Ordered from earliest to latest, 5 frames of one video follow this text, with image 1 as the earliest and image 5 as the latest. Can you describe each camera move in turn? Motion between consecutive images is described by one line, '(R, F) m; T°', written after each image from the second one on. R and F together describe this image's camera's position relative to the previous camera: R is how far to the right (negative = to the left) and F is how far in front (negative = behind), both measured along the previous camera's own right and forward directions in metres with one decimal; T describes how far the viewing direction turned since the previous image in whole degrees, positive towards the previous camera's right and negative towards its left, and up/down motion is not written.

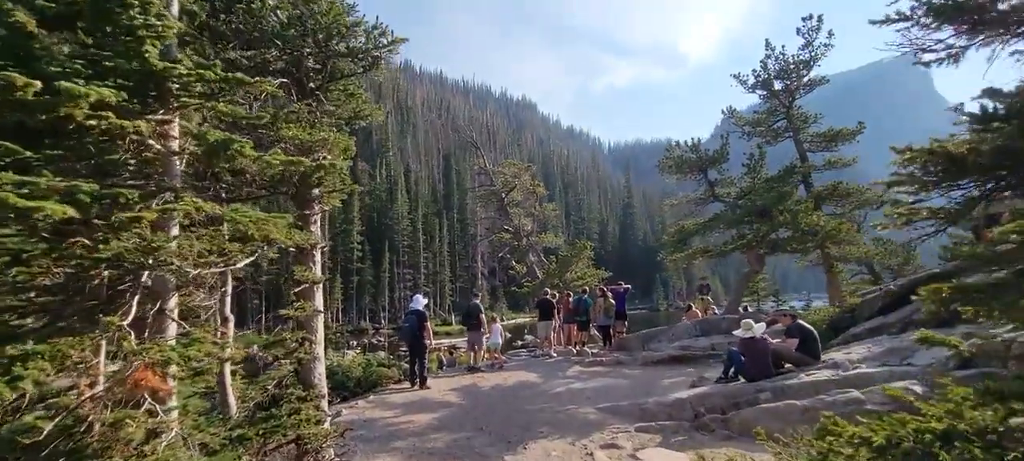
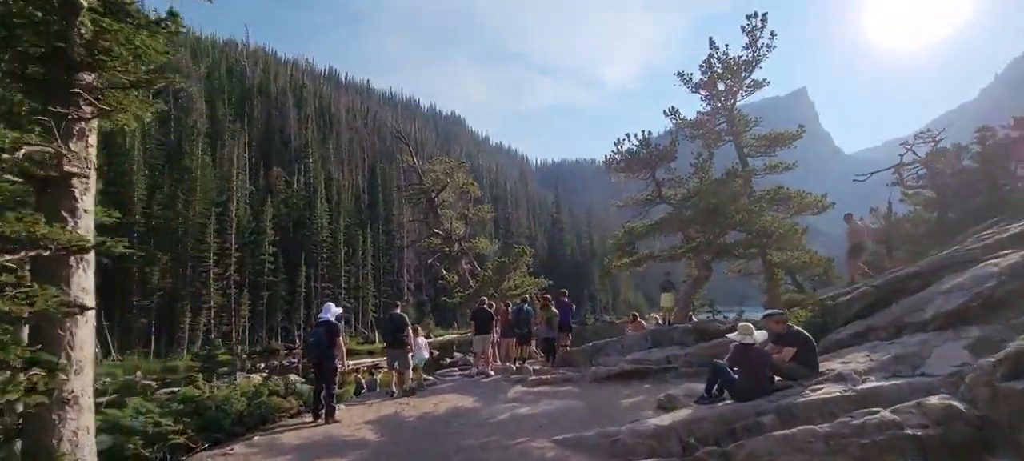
(-0.1, +2.3) m; +8°
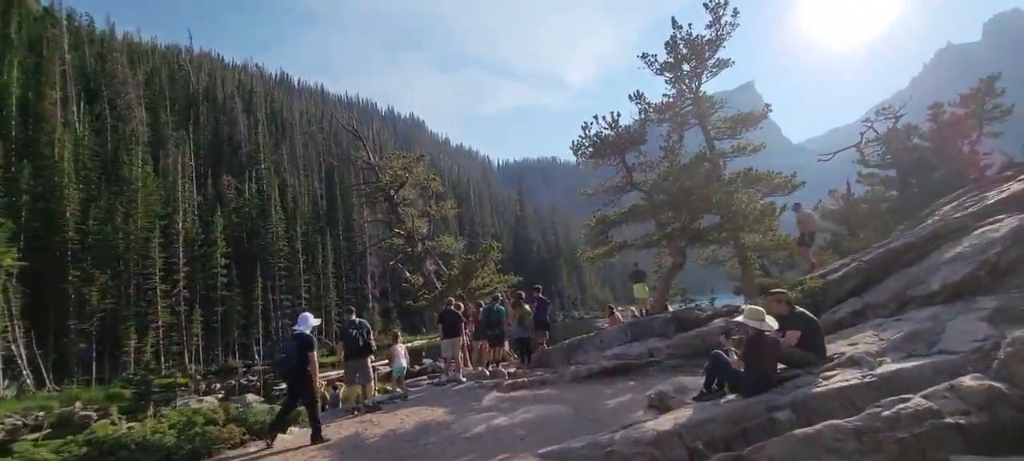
(0.0, +1.1) m; +4°
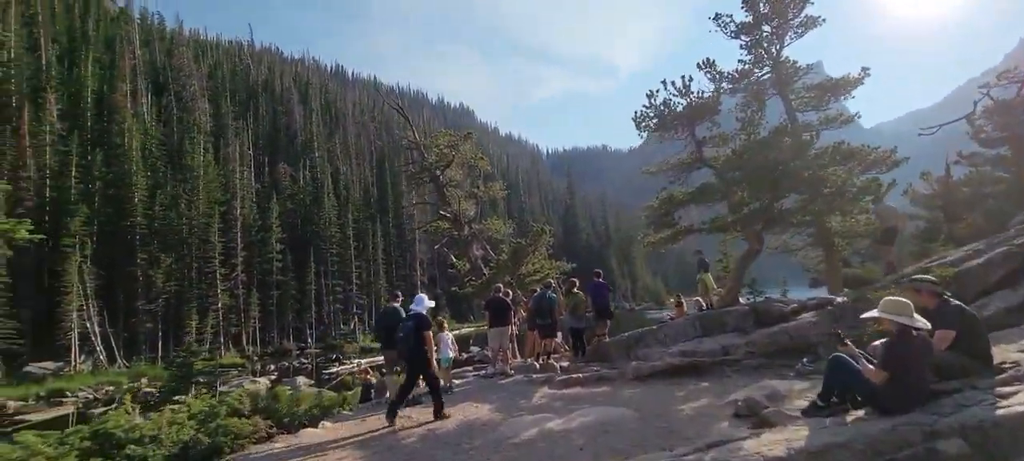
(-0.2, +1.4) m; -6°
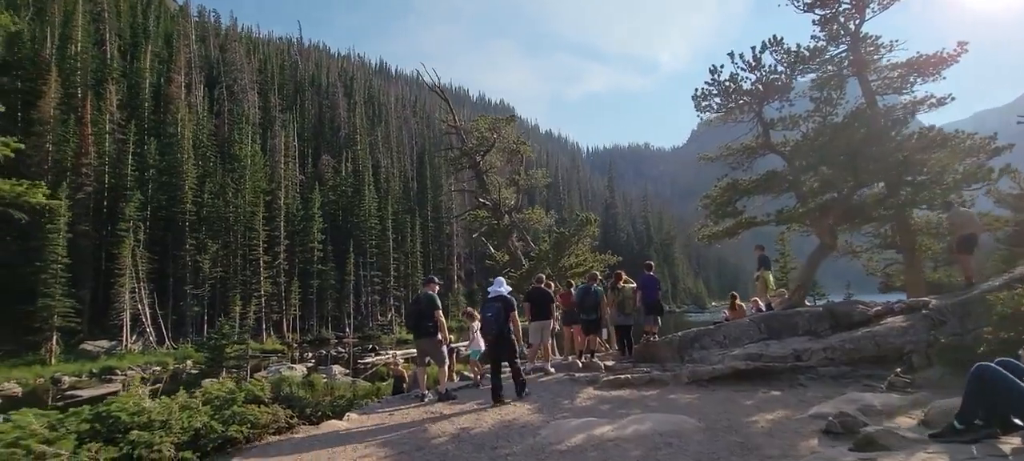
(-0.2, +1.0) m; -4°
